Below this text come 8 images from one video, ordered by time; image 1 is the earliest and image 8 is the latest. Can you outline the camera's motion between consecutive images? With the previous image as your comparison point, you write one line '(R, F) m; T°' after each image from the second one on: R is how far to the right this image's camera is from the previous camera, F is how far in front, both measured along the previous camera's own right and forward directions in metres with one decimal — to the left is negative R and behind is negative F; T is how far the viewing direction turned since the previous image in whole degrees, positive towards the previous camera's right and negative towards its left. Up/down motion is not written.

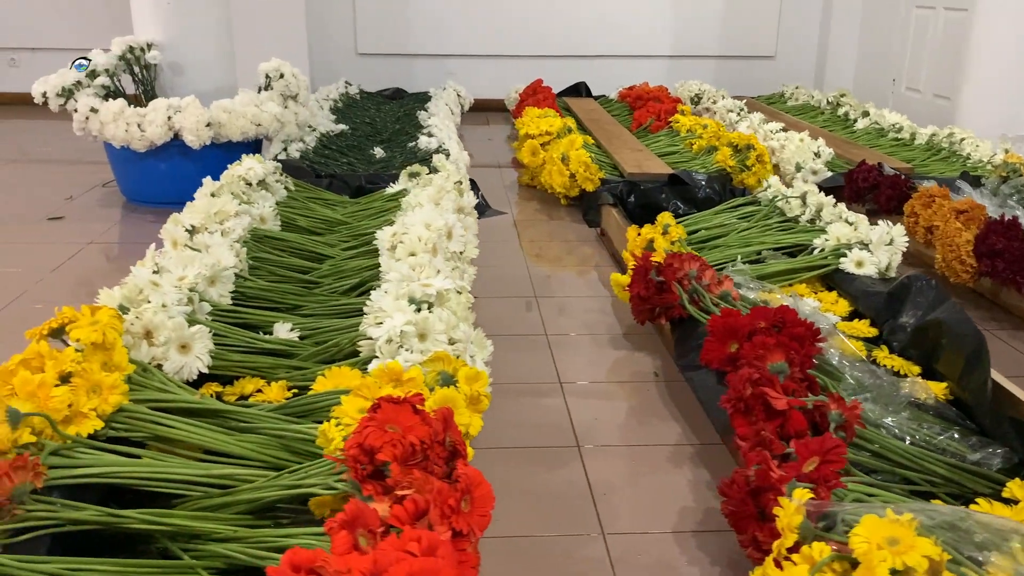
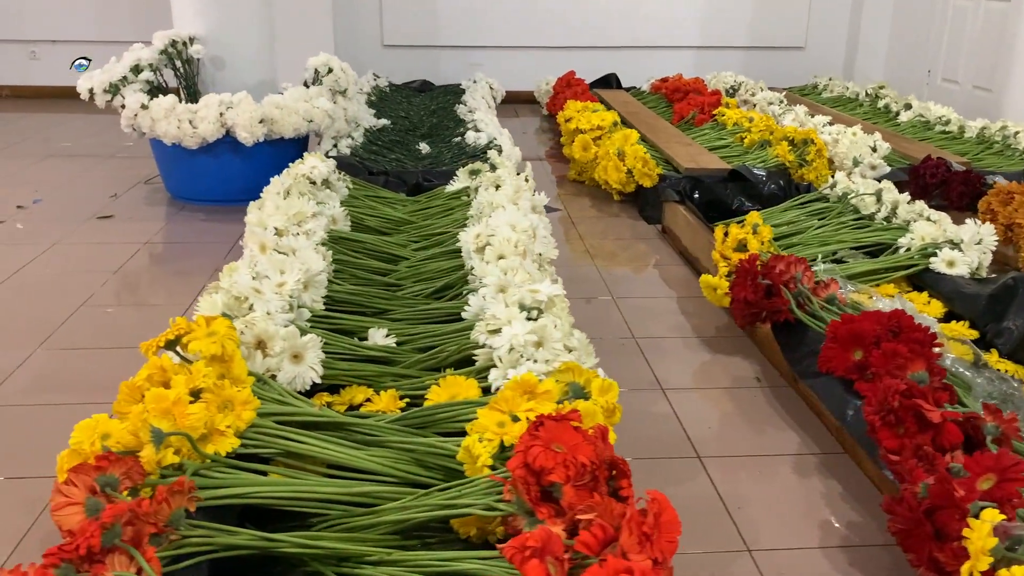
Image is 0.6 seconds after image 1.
(-0.2, 0.0) m; 0°
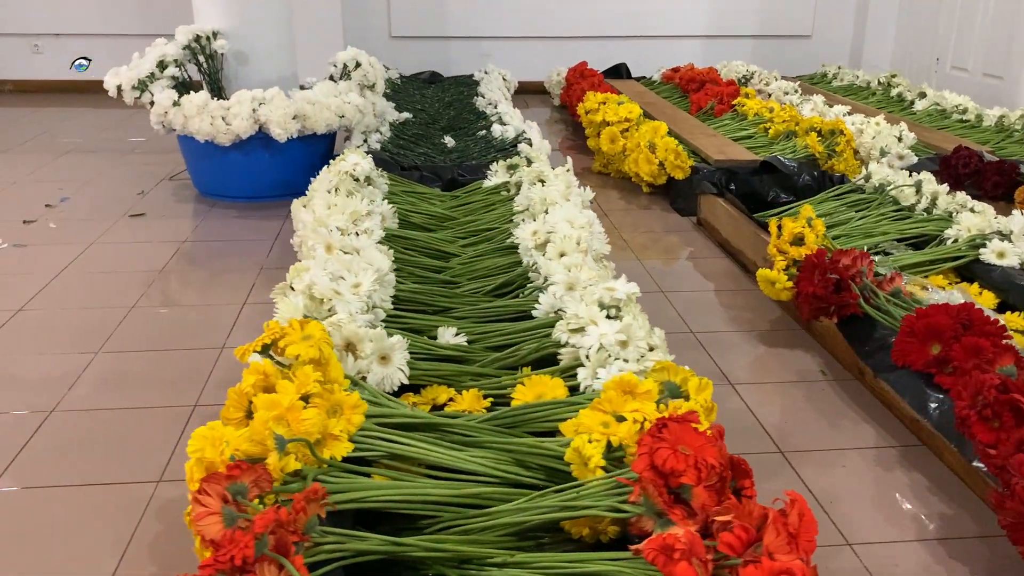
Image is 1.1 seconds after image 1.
(-0.2, 0.0) m; +1°
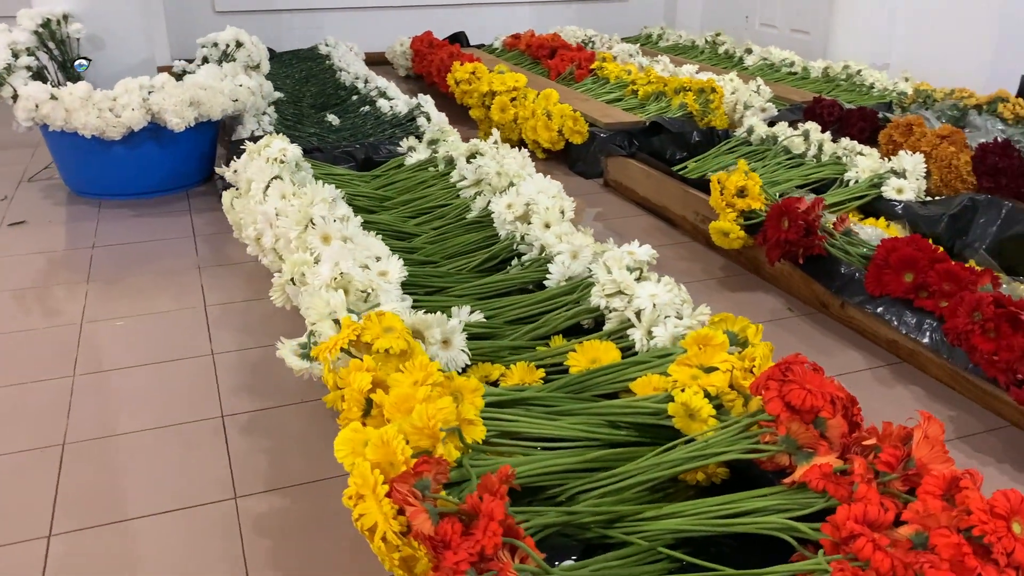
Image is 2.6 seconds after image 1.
(-0.5, 0.0) m; +14°
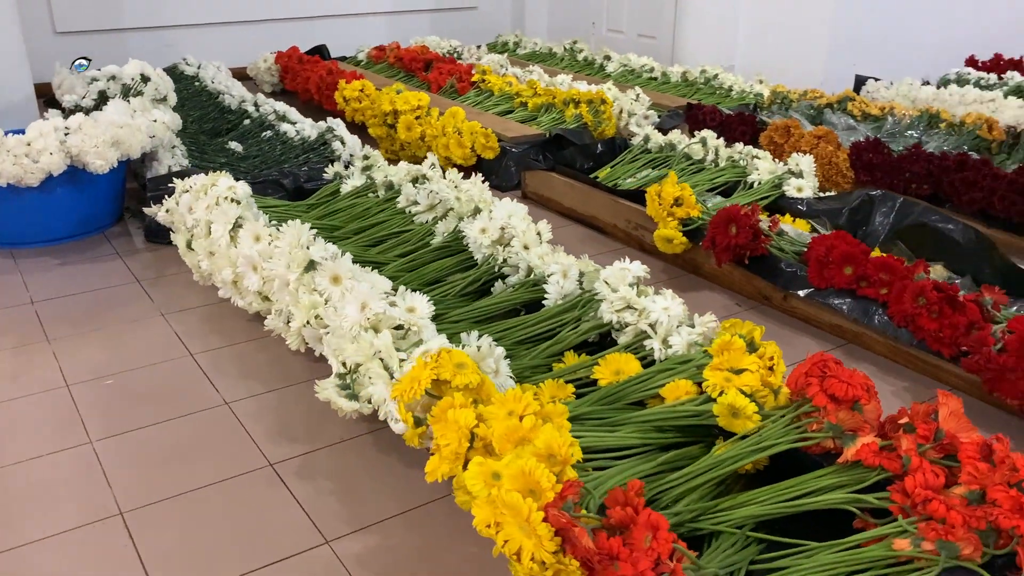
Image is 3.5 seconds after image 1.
(-0.4, -0.1) m; +12°
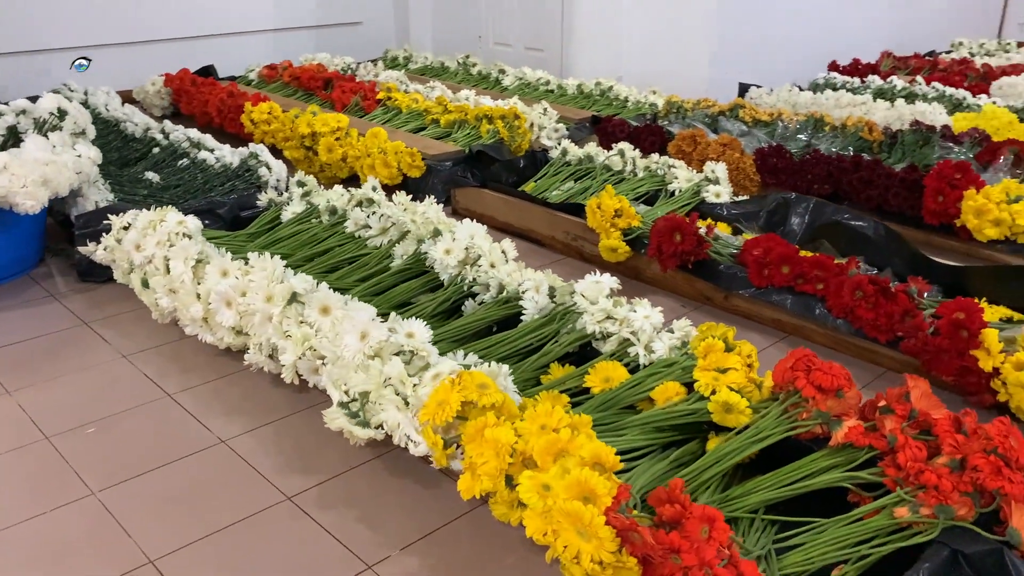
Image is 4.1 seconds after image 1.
(-0.3, -0.1) m; +9°
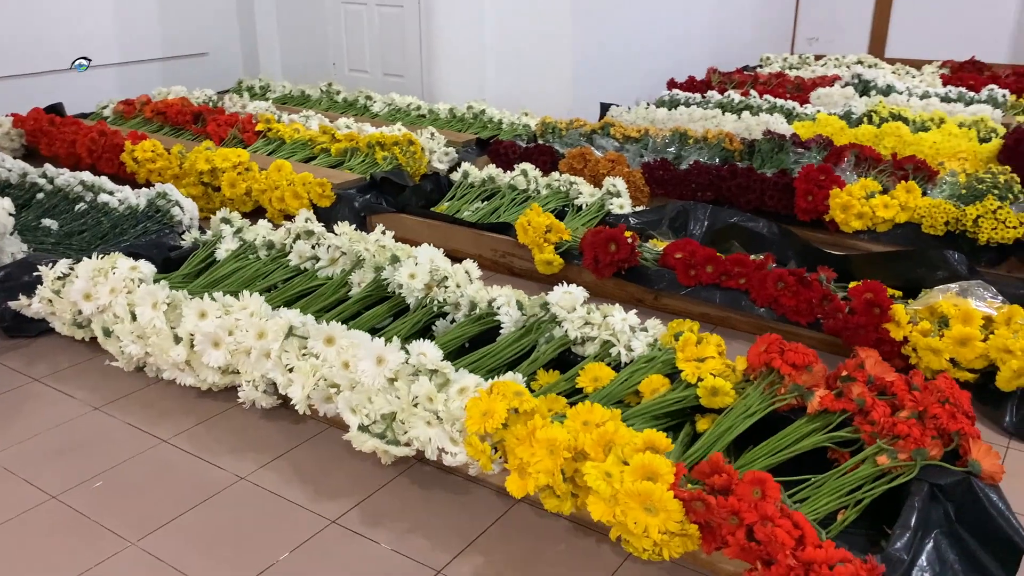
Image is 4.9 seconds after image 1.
(-0.4, -0.1) m; +12°
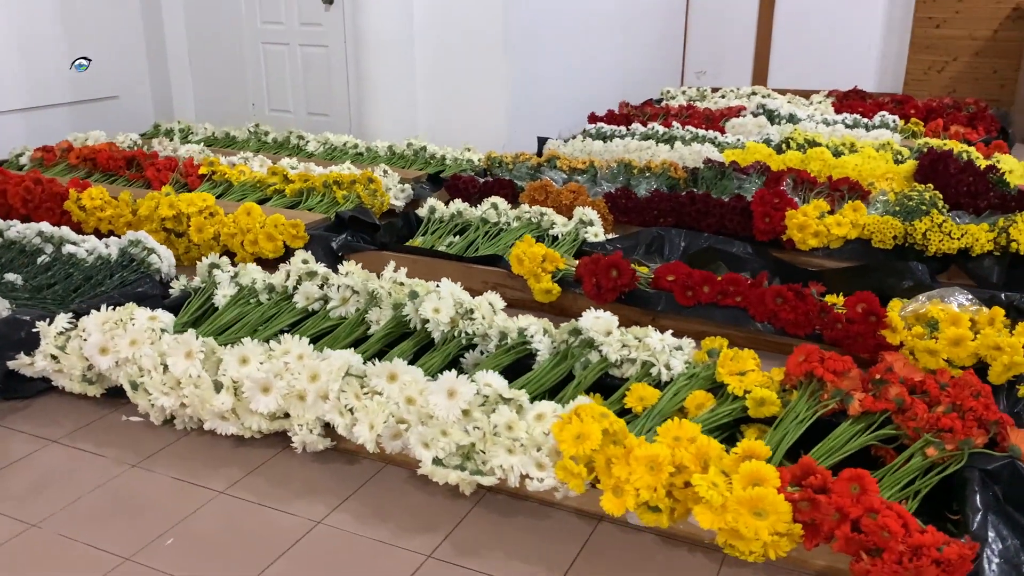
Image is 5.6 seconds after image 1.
(-0.4, 0.0) m; +8°
